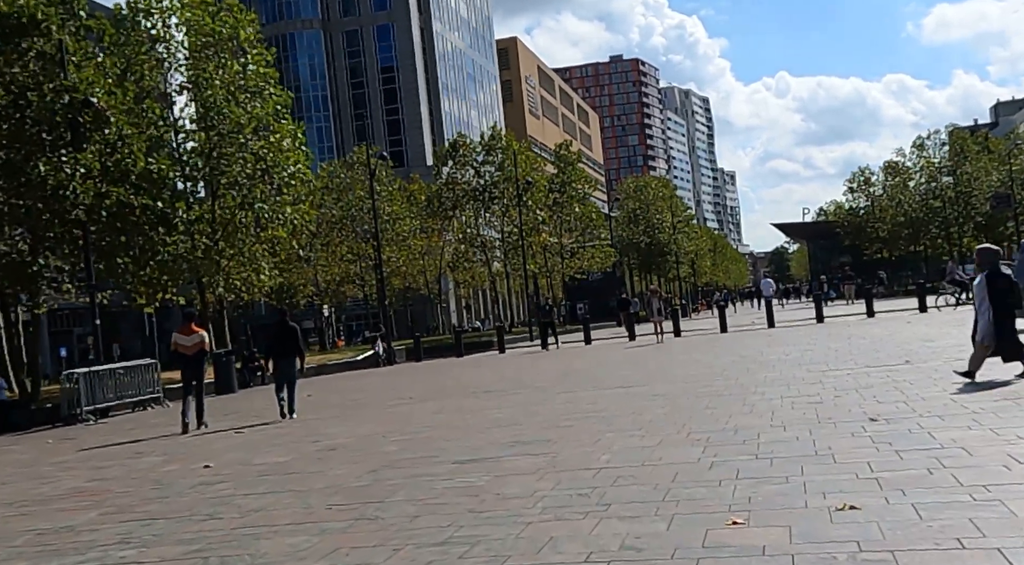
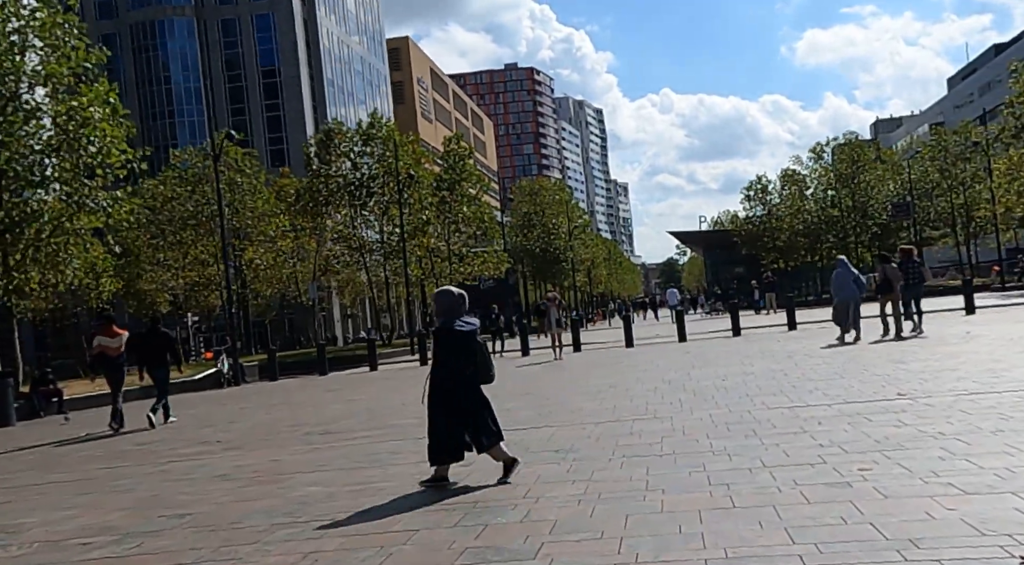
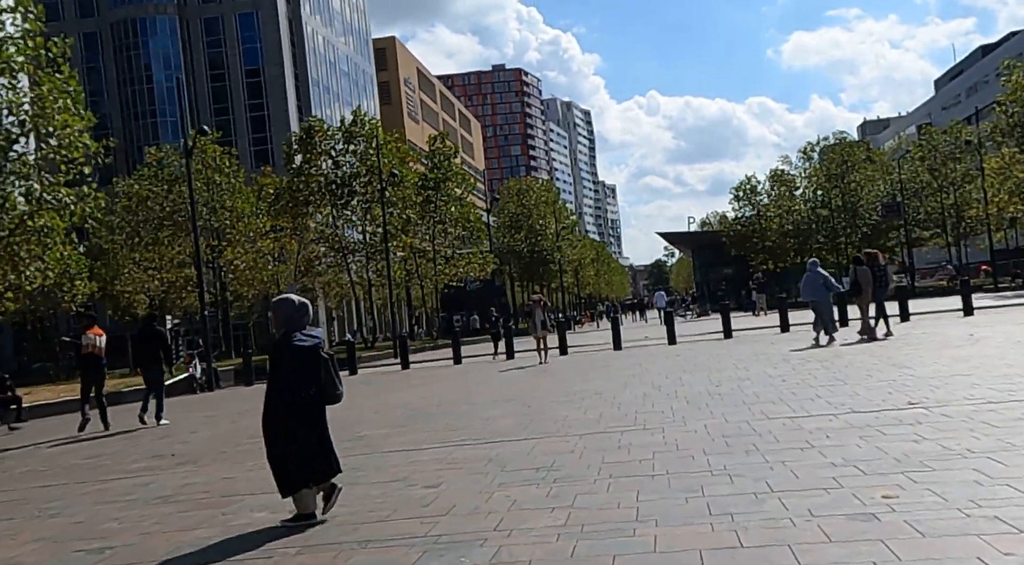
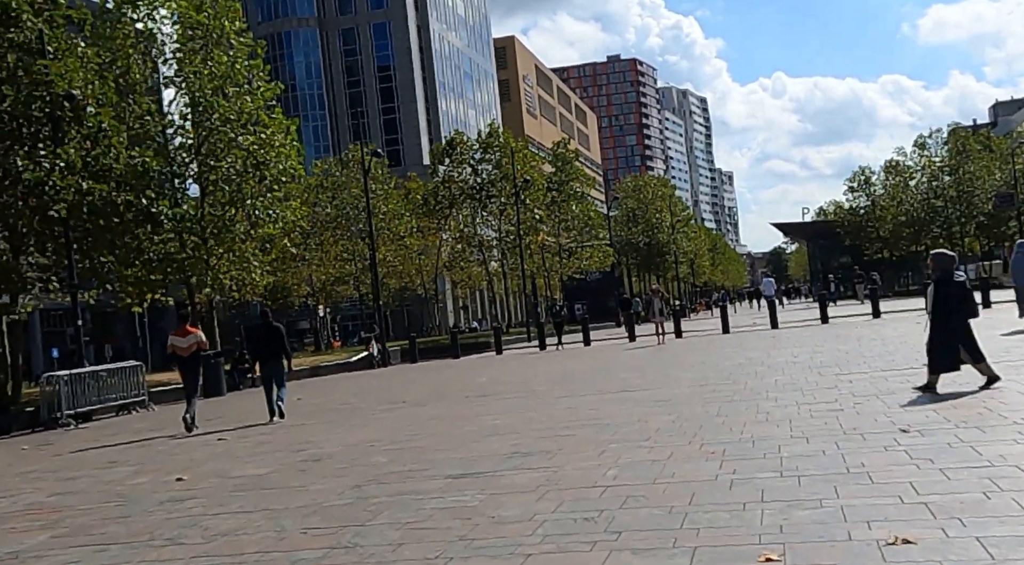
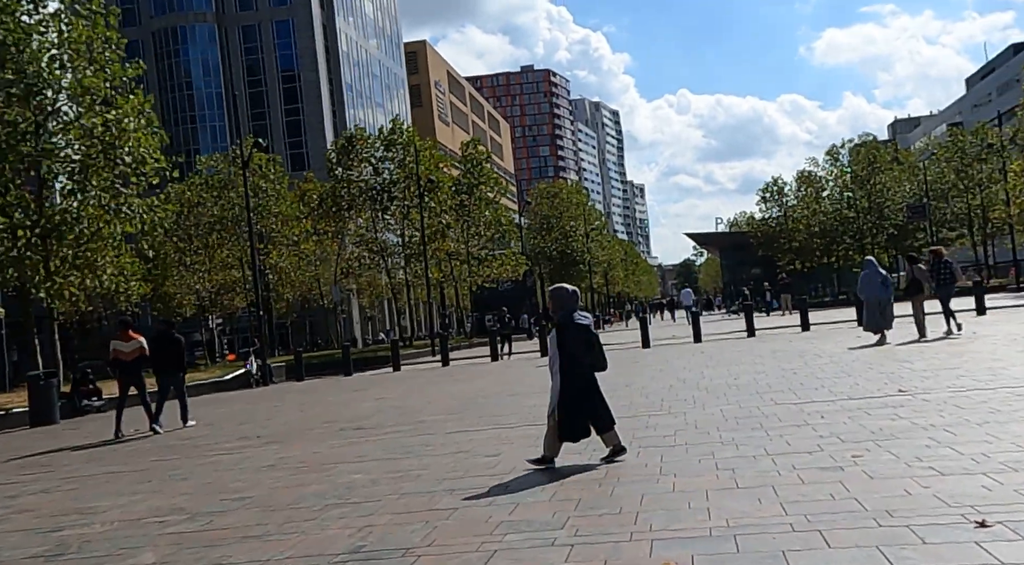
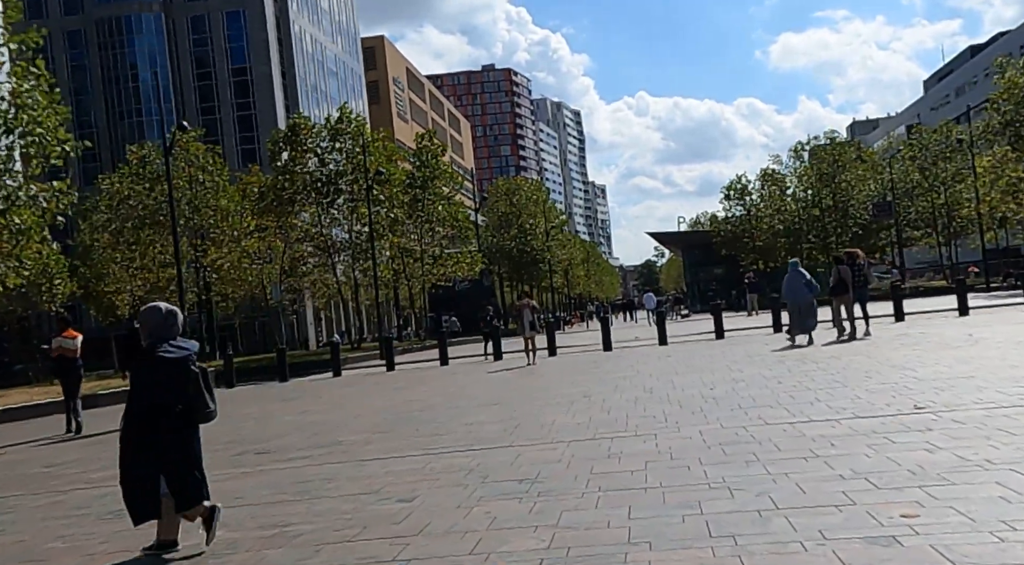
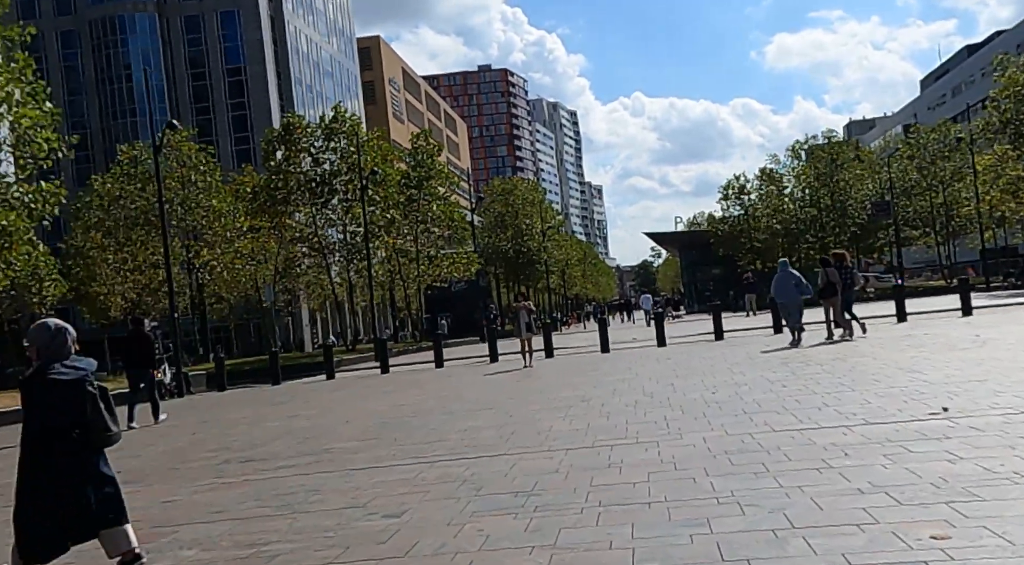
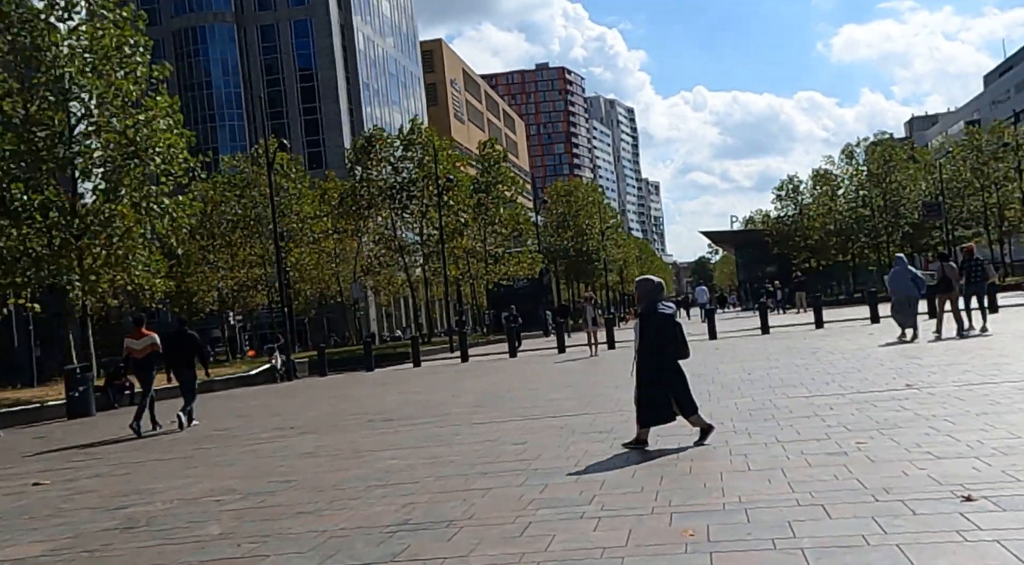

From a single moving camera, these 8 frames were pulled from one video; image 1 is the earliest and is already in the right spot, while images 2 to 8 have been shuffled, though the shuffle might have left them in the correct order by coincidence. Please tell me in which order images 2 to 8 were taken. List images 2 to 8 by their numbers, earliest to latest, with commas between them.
4, 8, 5, 2, 3, 6, 7
